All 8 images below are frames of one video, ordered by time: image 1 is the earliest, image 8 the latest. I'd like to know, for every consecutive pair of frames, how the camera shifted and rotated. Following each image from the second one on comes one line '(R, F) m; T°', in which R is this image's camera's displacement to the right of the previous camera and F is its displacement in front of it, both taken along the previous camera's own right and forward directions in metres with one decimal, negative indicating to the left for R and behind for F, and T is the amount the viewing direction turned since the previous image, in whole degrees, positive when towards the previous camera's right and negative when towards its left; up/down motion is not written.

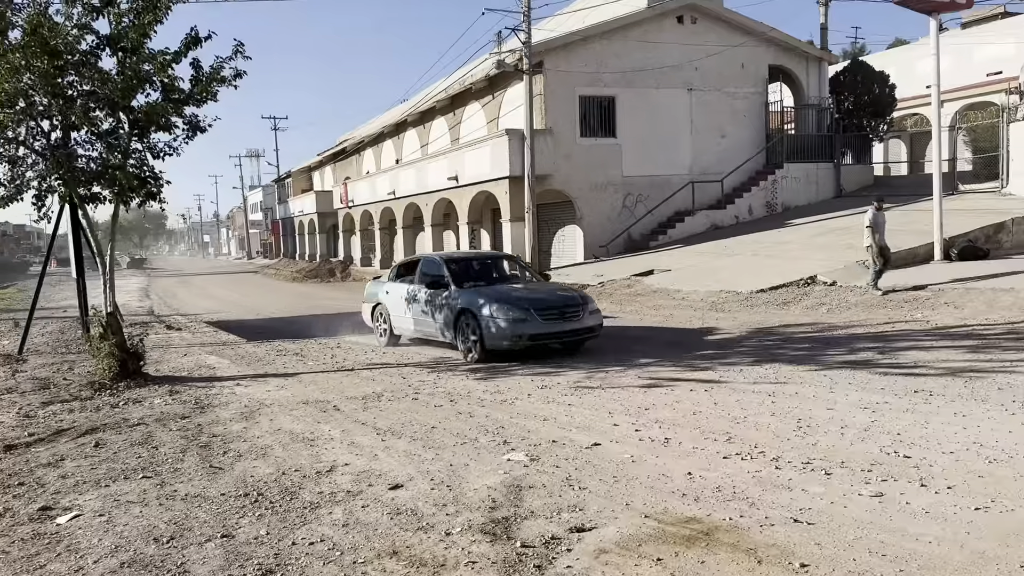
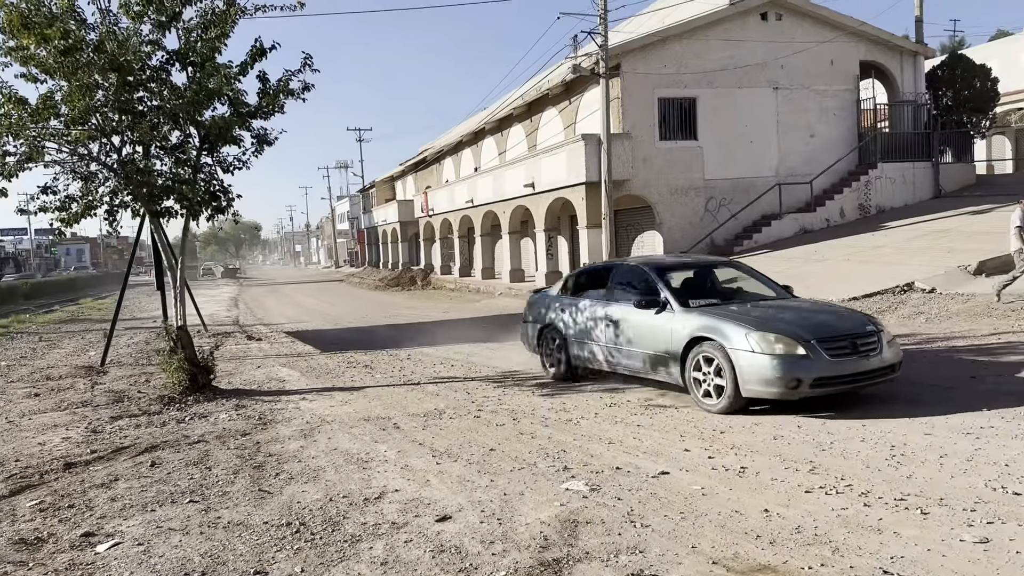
(+0.2, +0.3) m; -7°
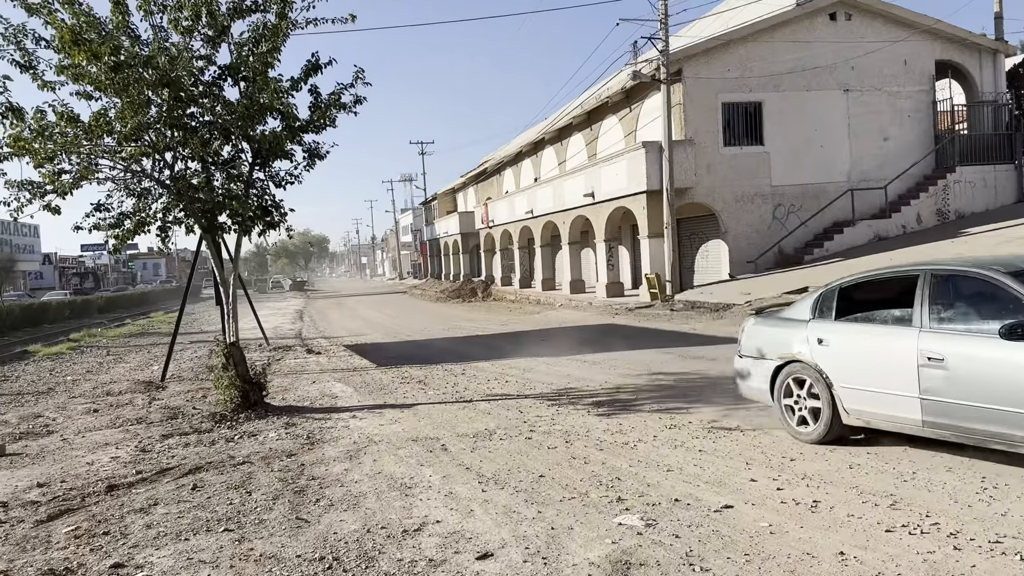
(+0.1, +0.3) m; -5°
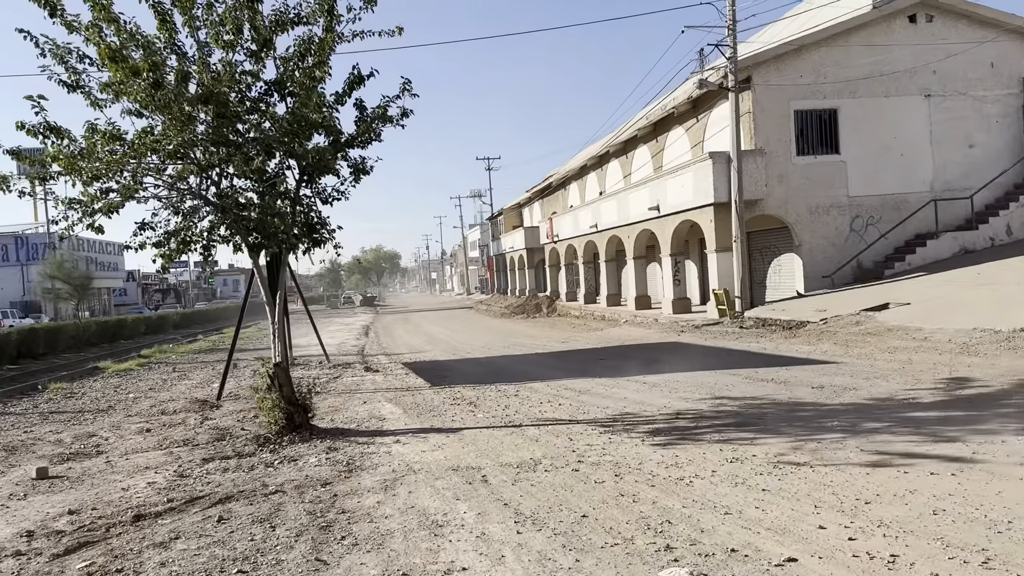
(+0.2, +0.4) m; -6°
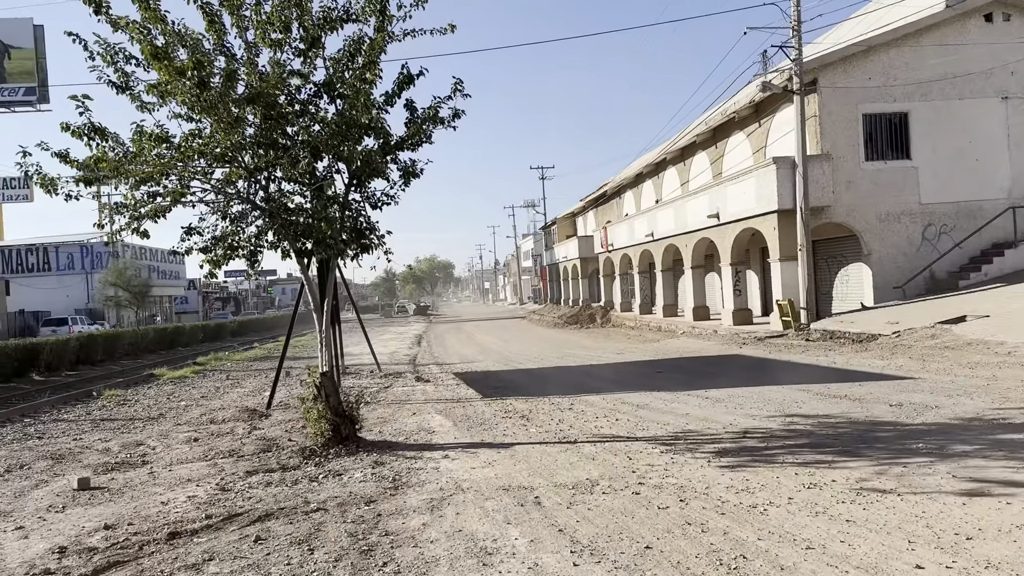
(0.0, +0.4) m; -4°
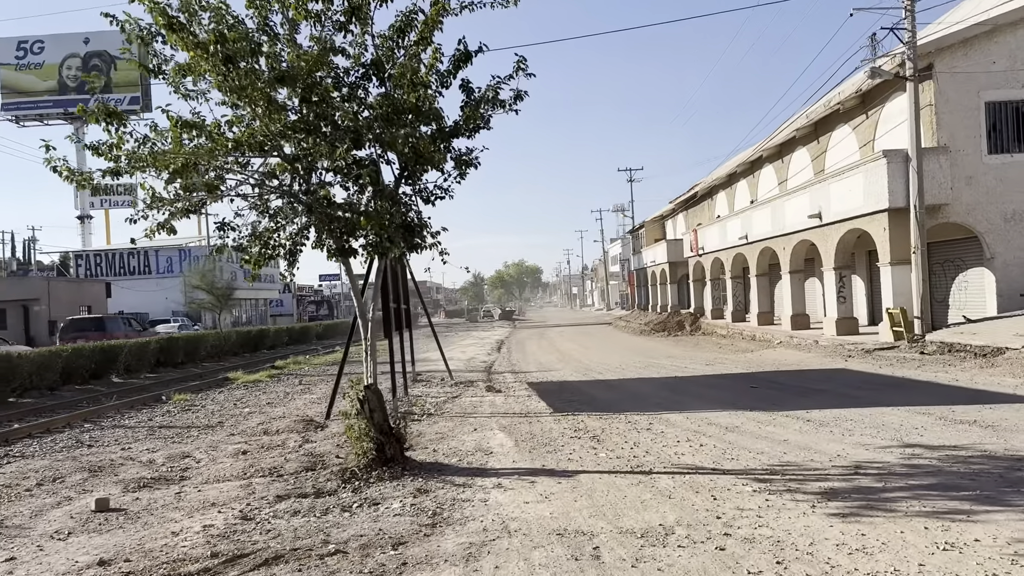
(+0.2, +0.9) m; -7°
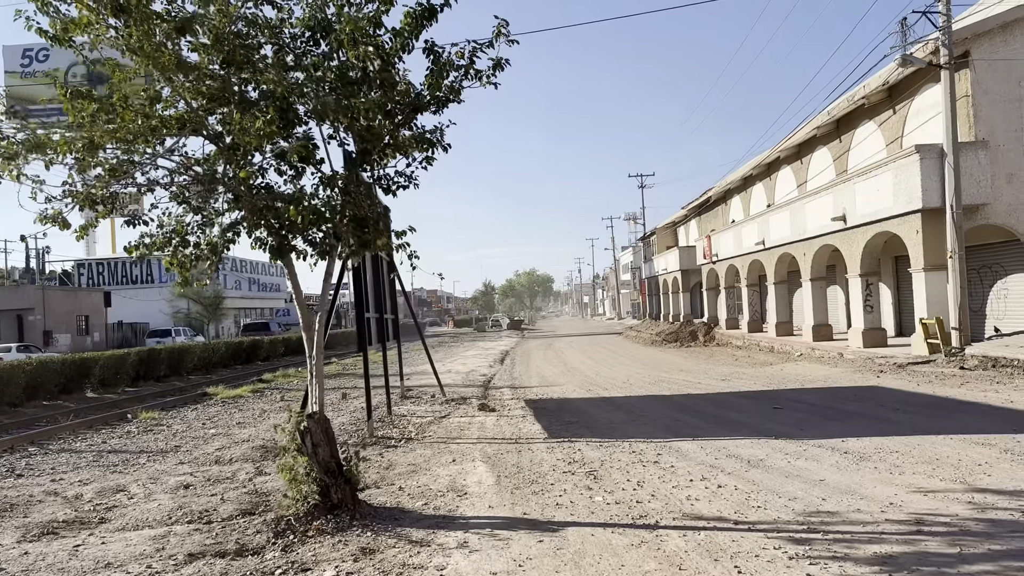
(+0.3, +1.3) m; -1°
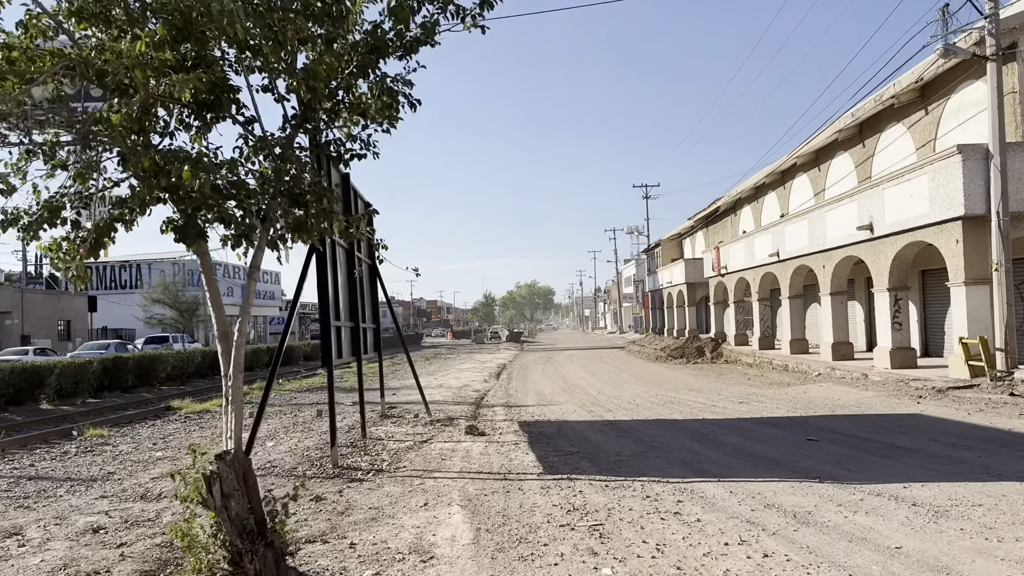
(+0.1, +1.5) m; 0°
